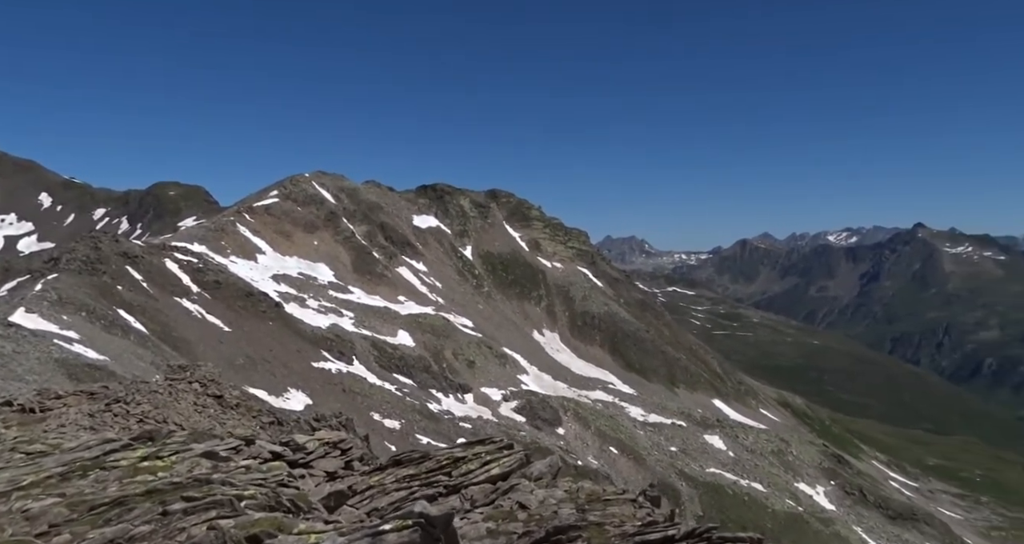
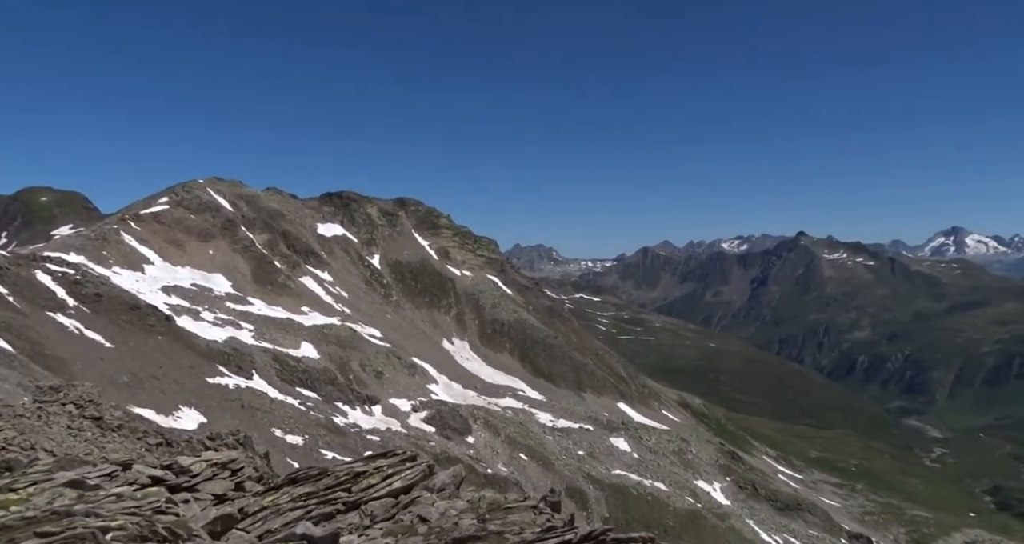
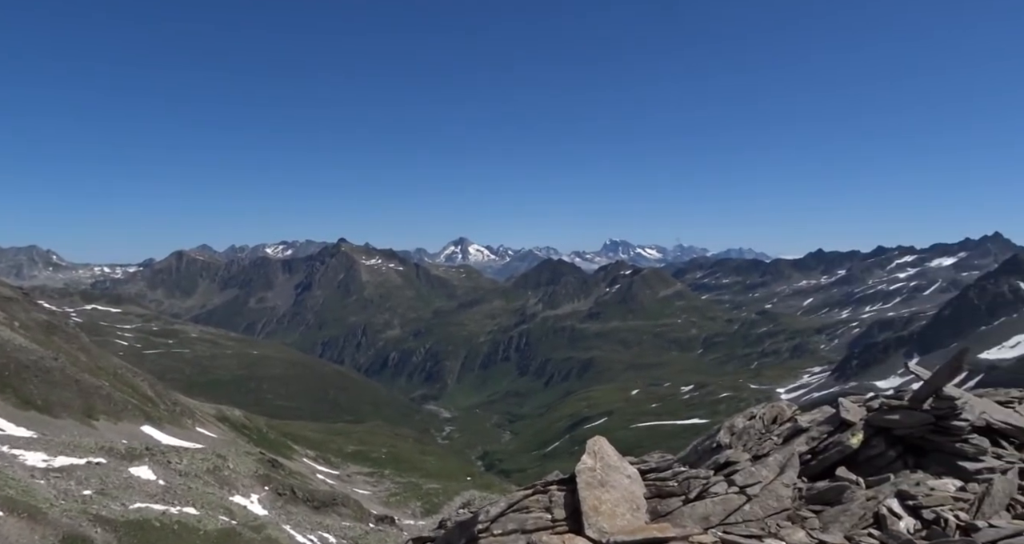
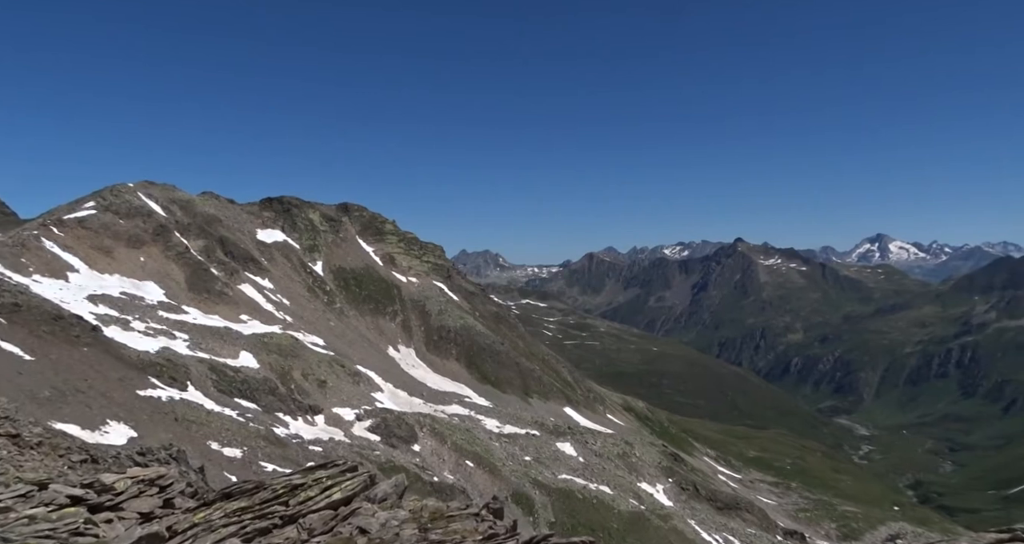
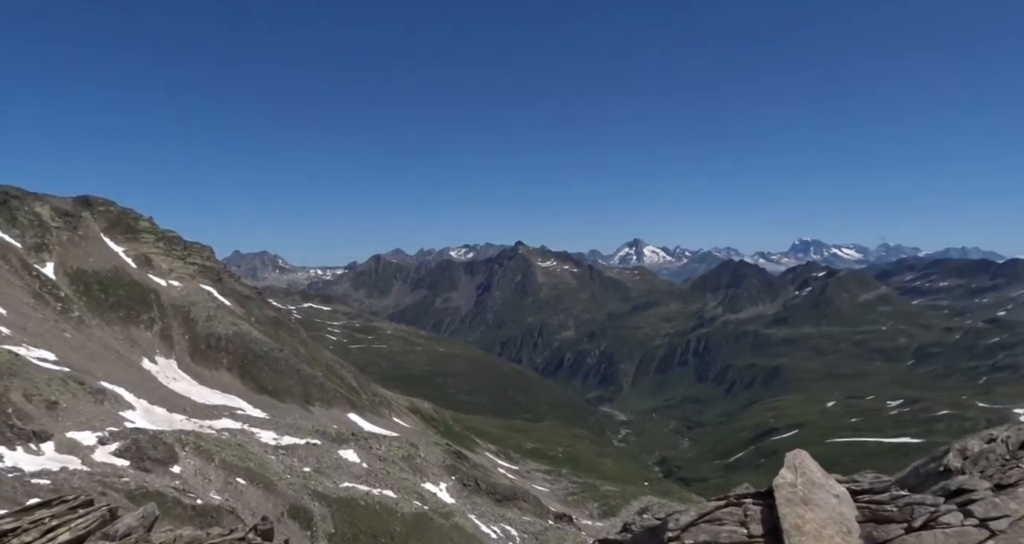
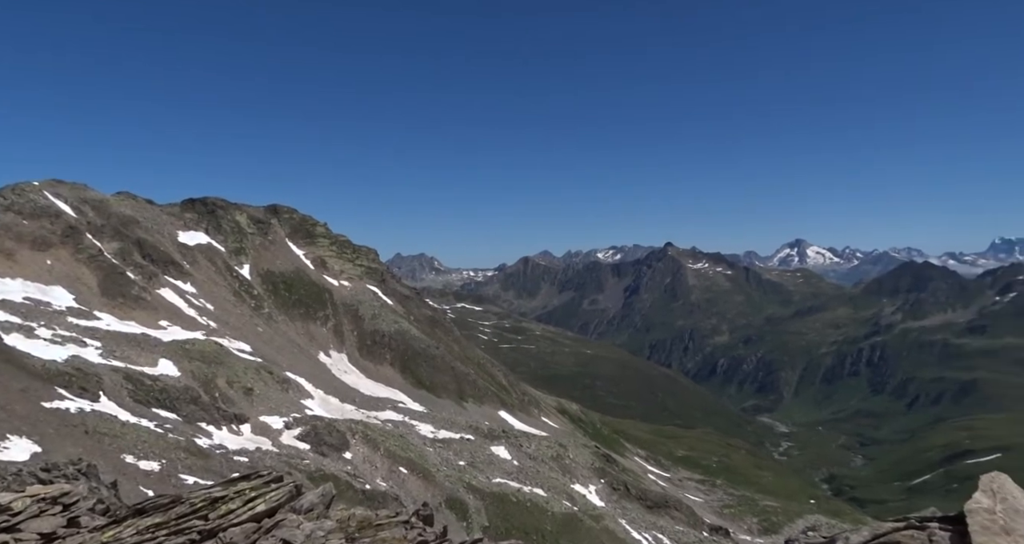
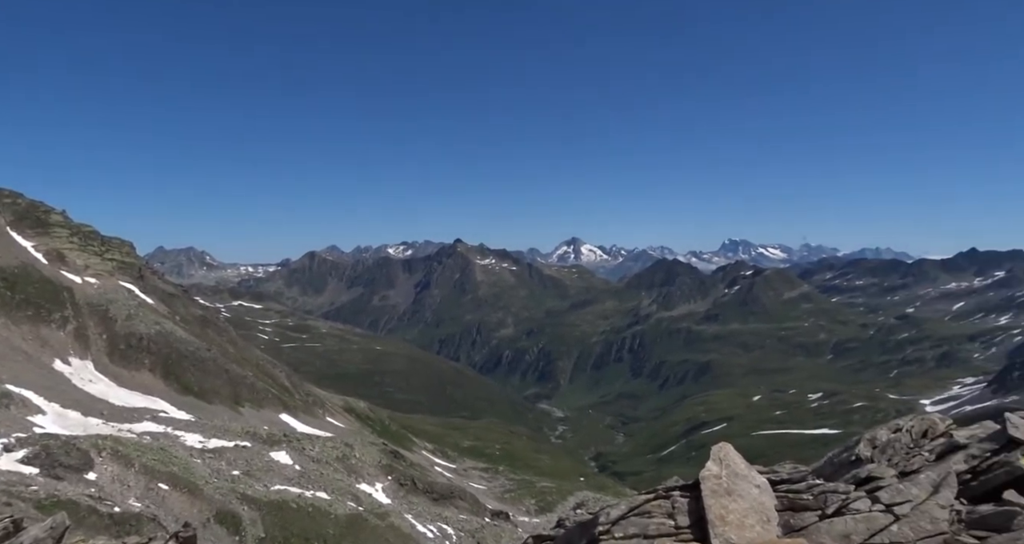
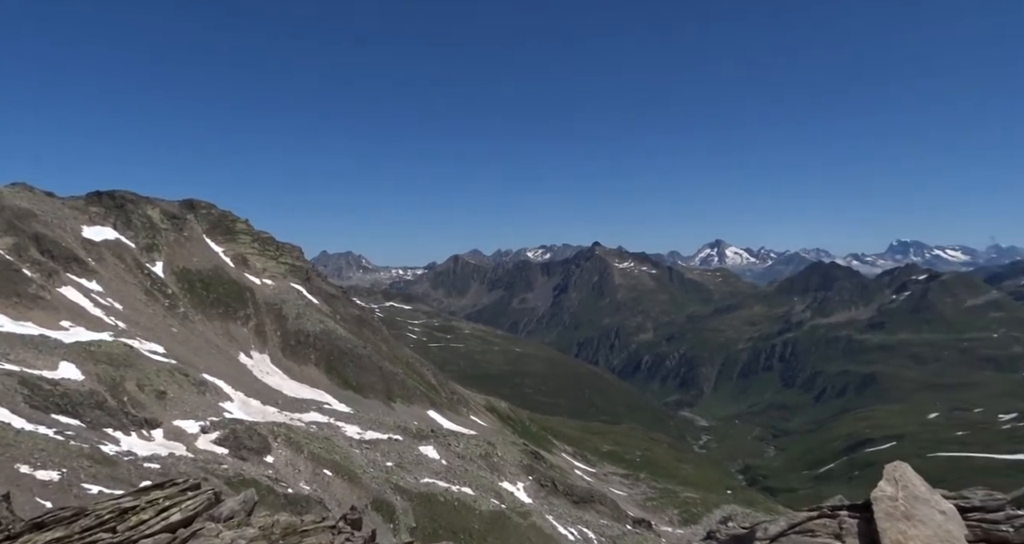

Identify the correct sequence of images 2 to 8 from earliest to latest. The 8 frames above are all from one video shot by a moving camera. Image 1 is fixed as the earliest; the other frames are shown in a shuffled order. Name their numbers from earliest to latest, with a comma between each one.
2, 4, 6, 8, 5, 7, 3
